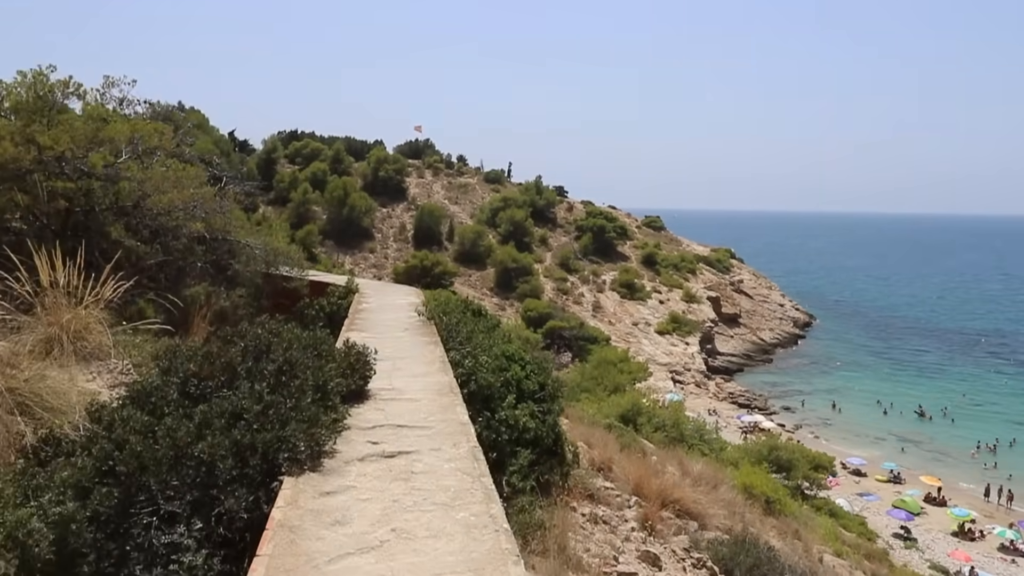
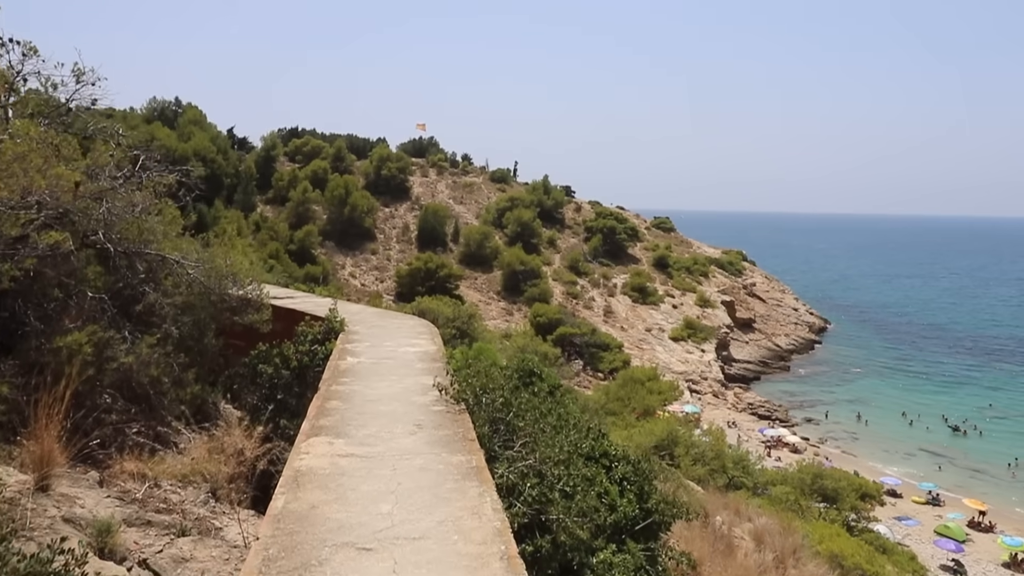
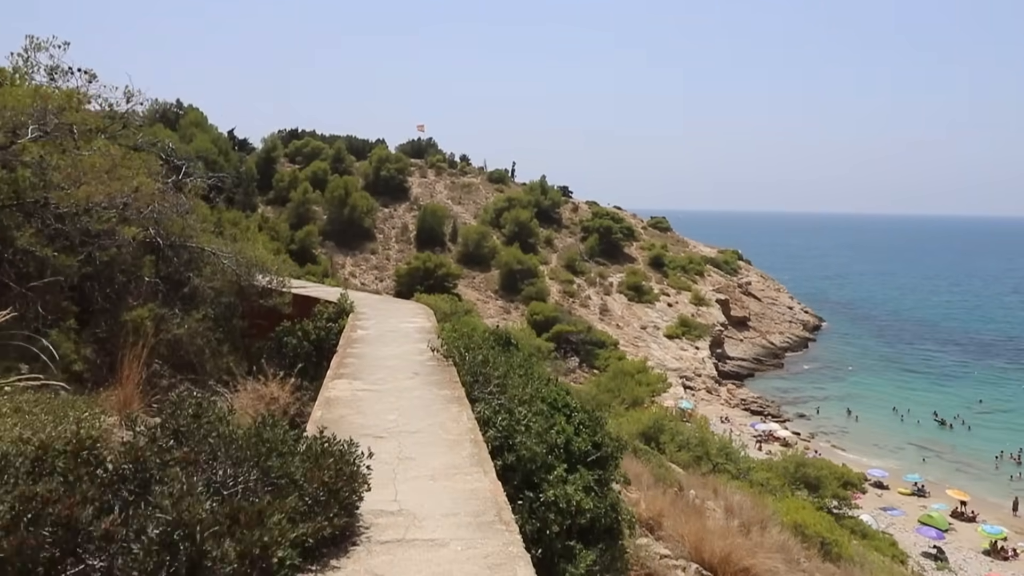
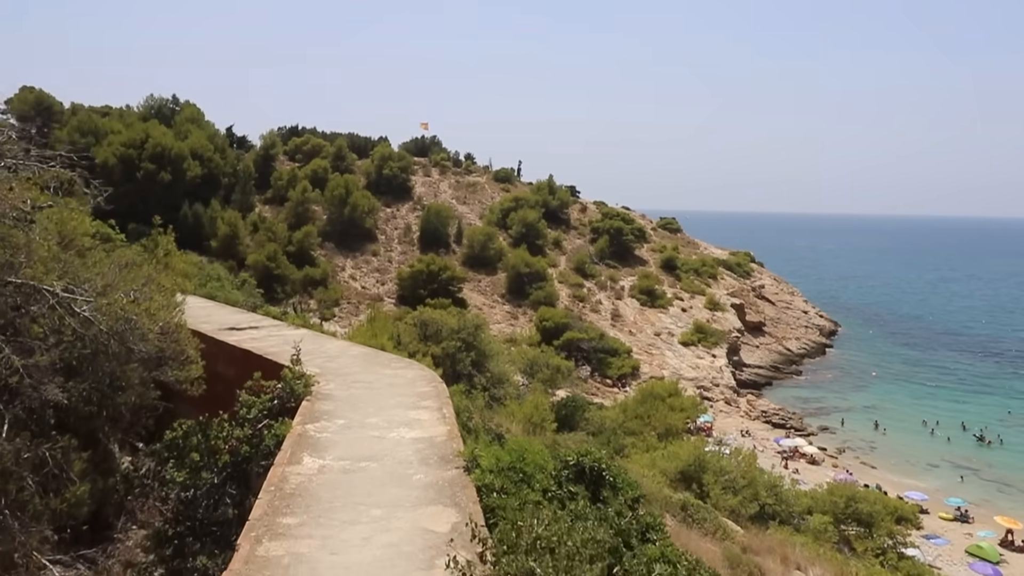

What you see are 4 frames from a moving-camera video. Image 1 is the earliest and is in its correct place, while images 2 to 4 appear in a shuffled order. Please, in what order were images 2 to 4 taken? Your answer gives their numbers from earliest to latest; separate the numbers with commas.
3, 2, 4
